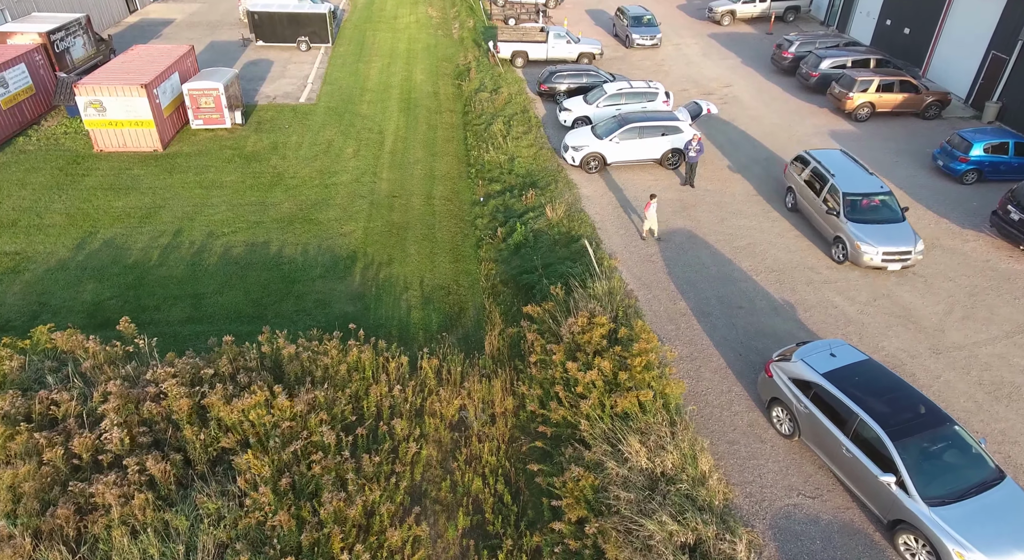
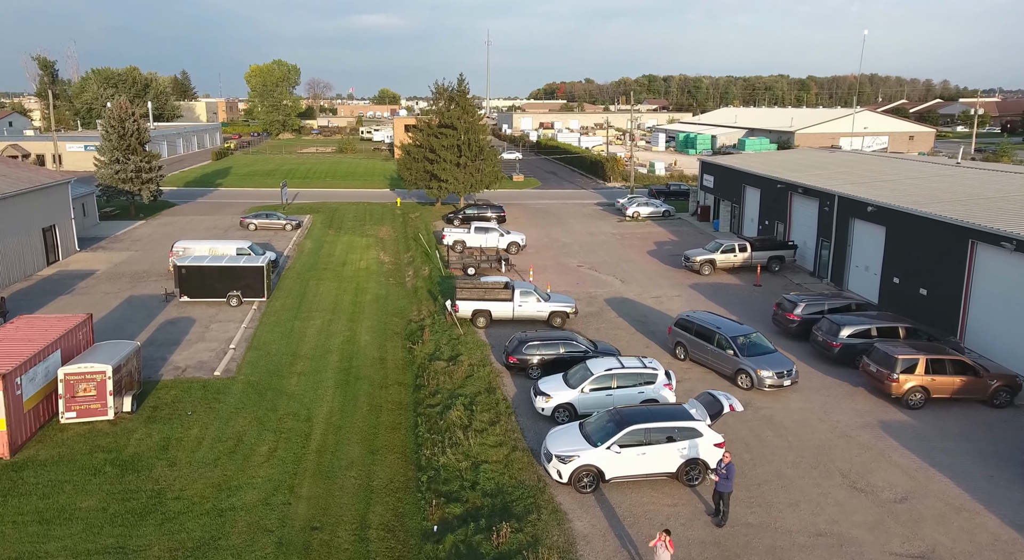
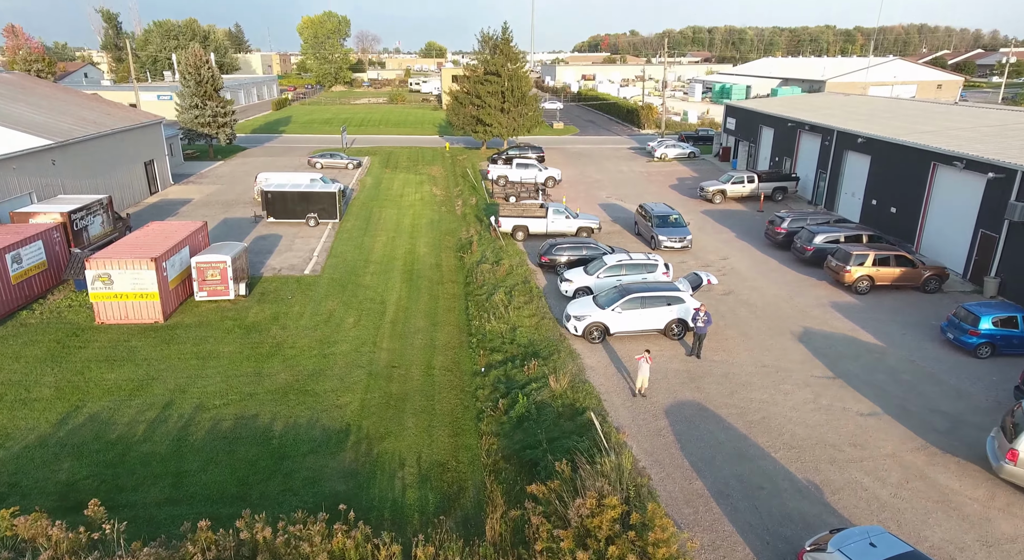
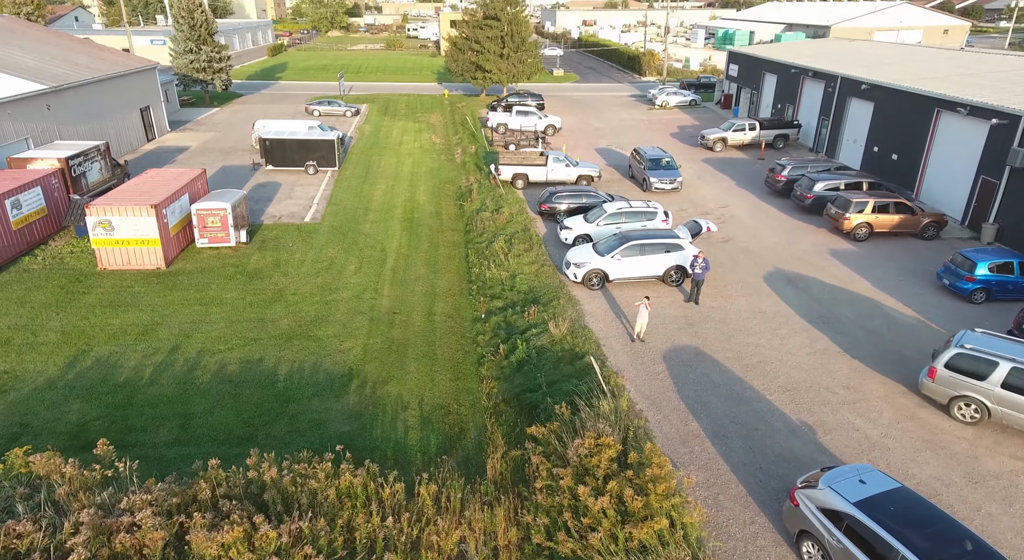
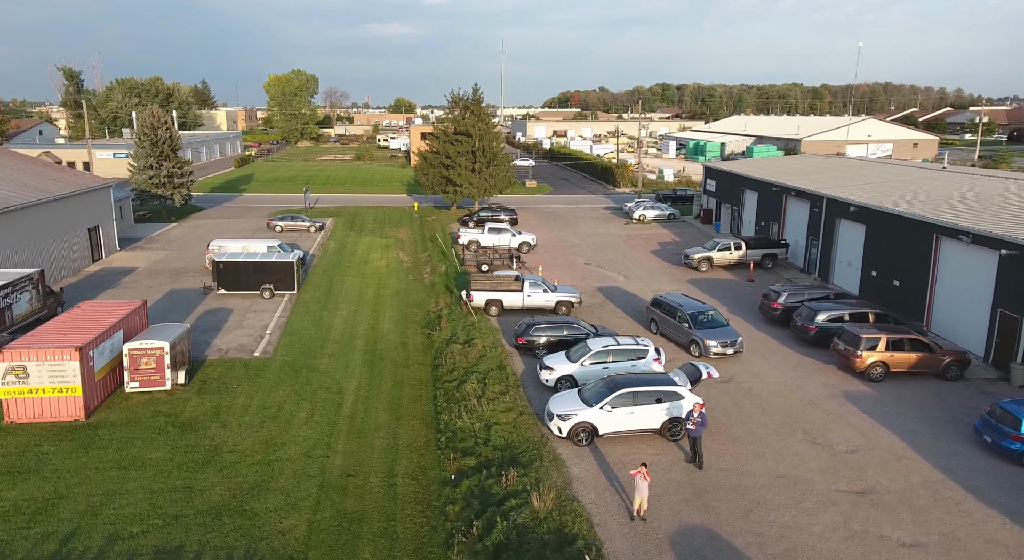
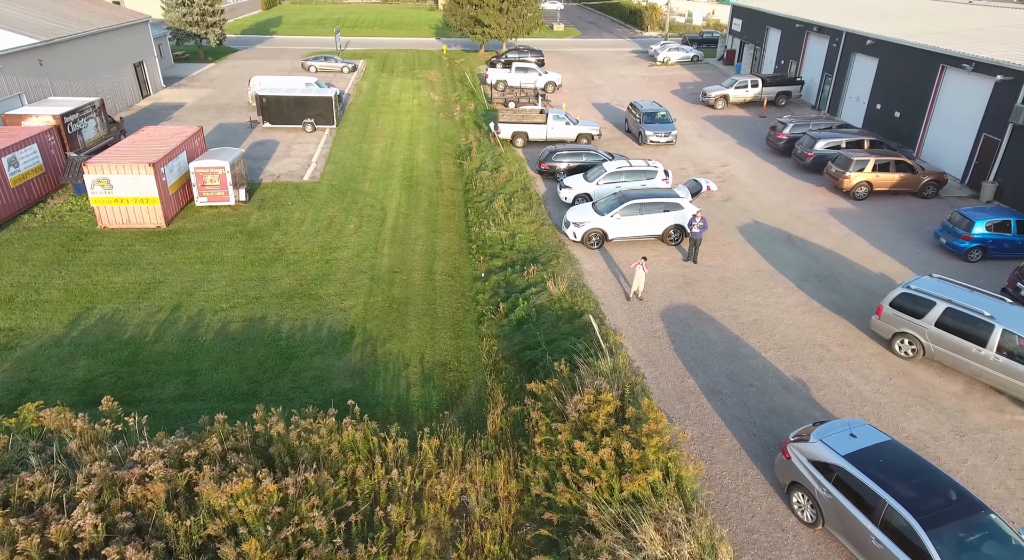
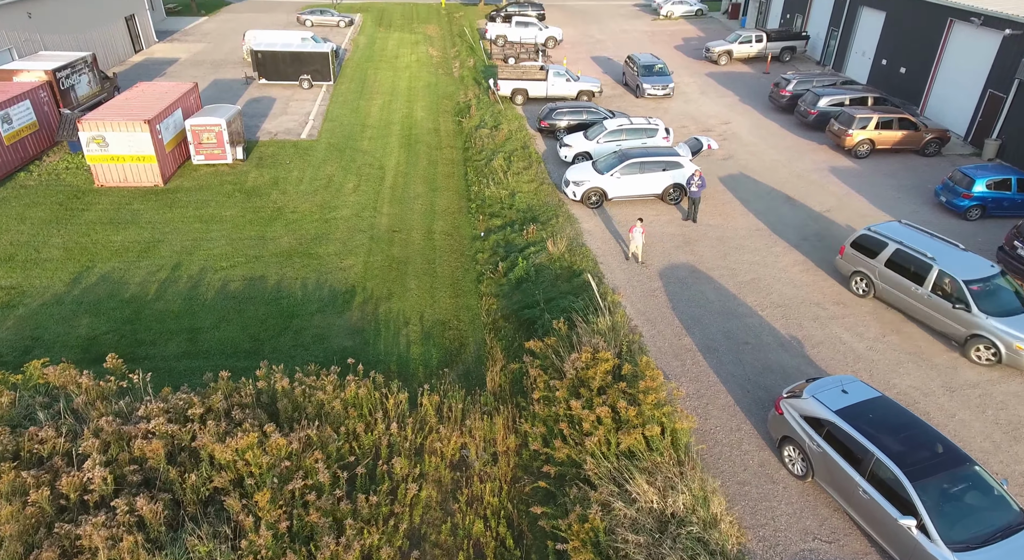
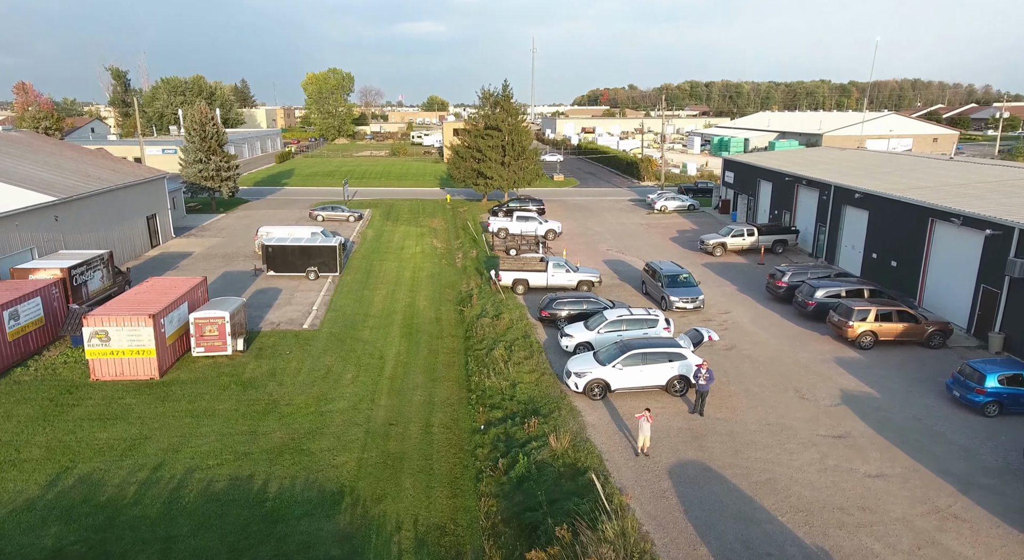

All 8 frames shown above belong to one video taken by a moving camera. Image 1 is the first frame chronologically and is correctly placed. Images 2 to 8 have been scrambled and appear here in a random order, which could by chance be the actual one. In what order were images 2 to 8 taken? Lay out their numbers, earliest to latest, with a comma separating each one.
7, 6, 4, 3, 8, 5, 2
